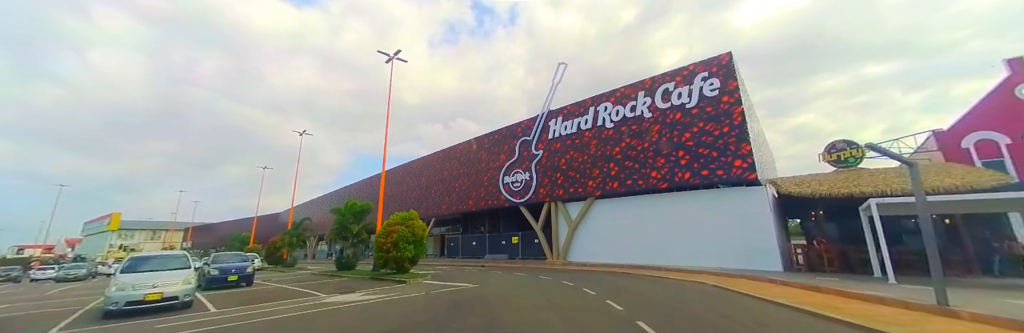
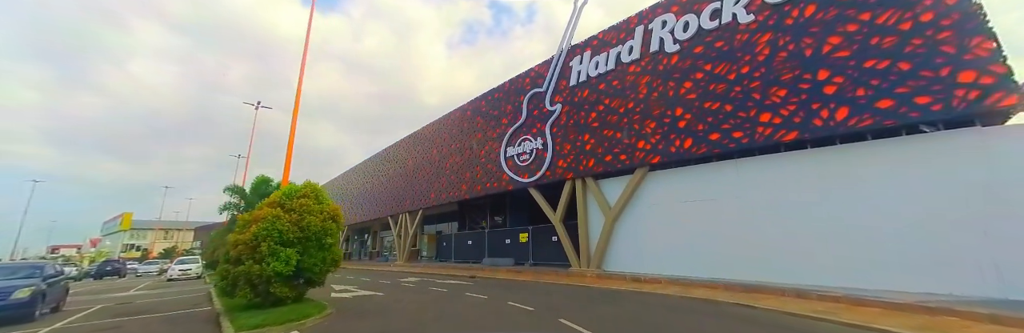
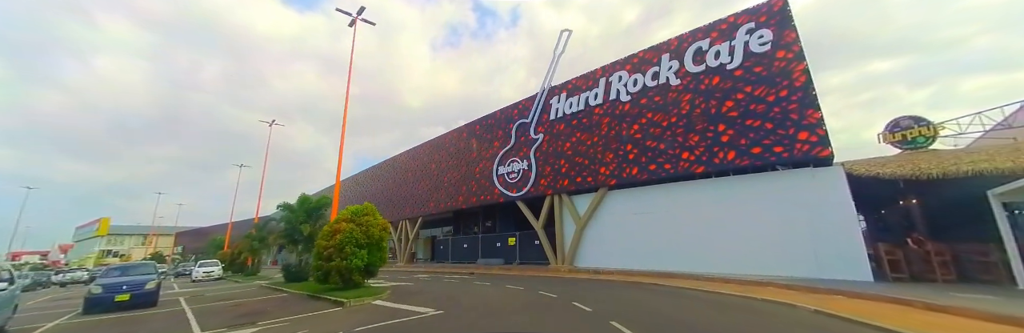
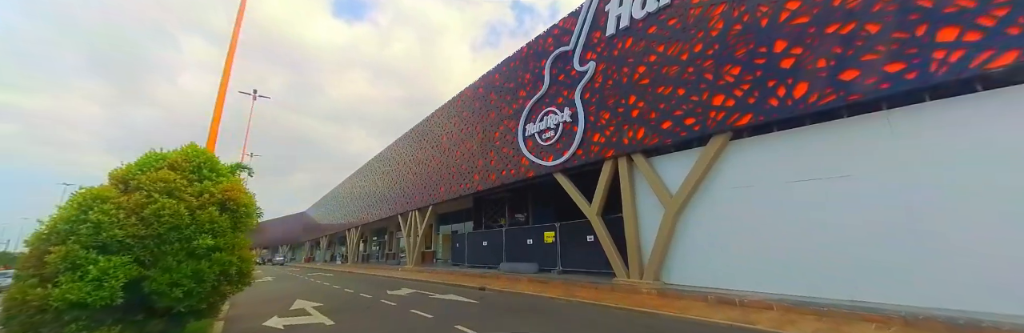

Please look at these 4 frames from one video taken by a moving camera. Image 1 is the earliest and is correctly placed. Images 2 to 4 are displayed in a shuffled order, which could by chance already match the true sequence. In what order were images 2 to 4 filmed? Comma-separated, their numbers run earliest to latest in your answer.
3, 2, 4
